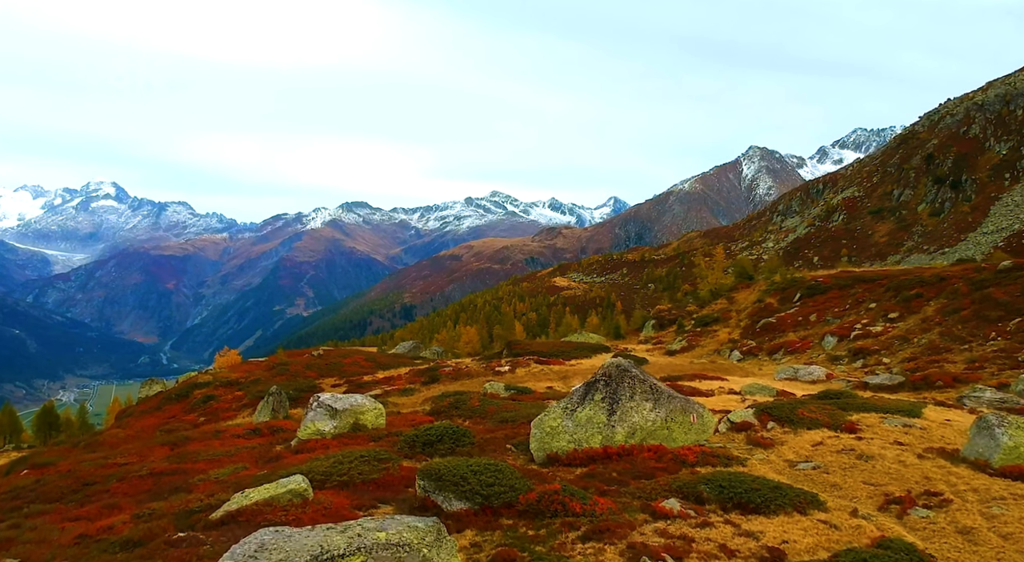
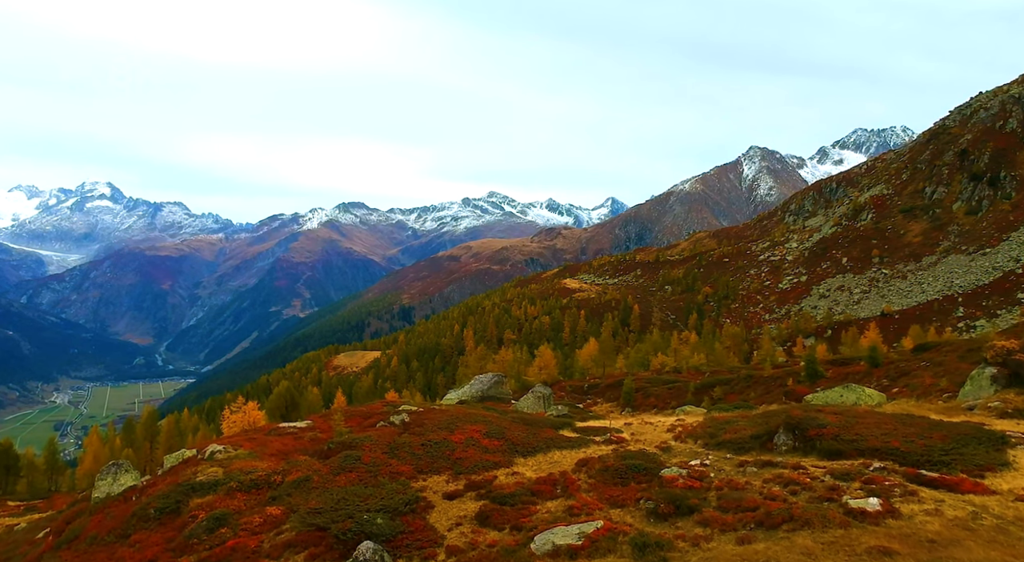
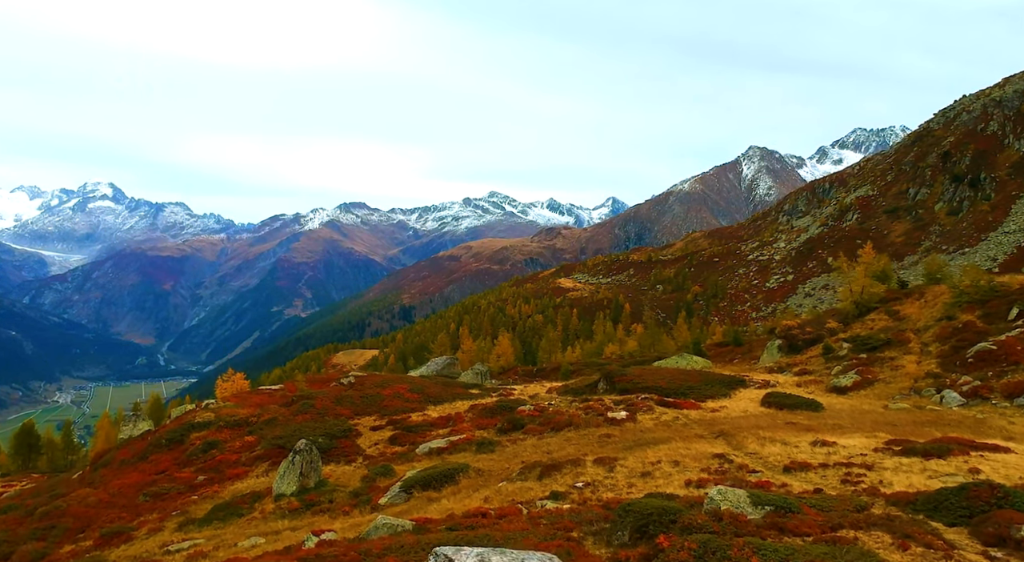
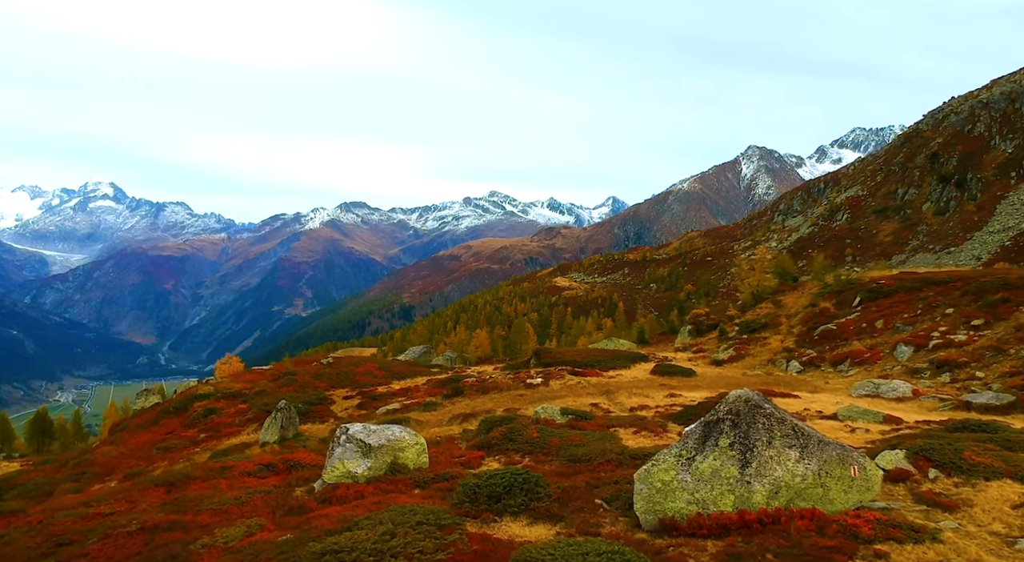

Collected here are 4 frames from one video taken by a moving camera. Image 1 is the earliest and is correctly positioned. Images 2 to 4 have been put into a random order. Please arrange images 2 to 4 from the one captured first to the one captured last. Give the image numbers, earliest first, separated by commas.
4, 3, 2
